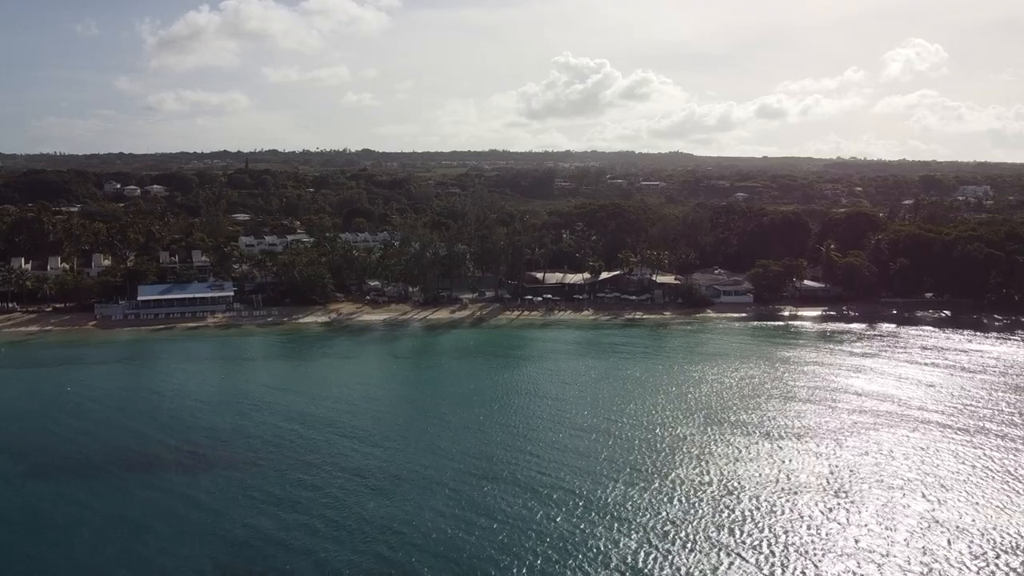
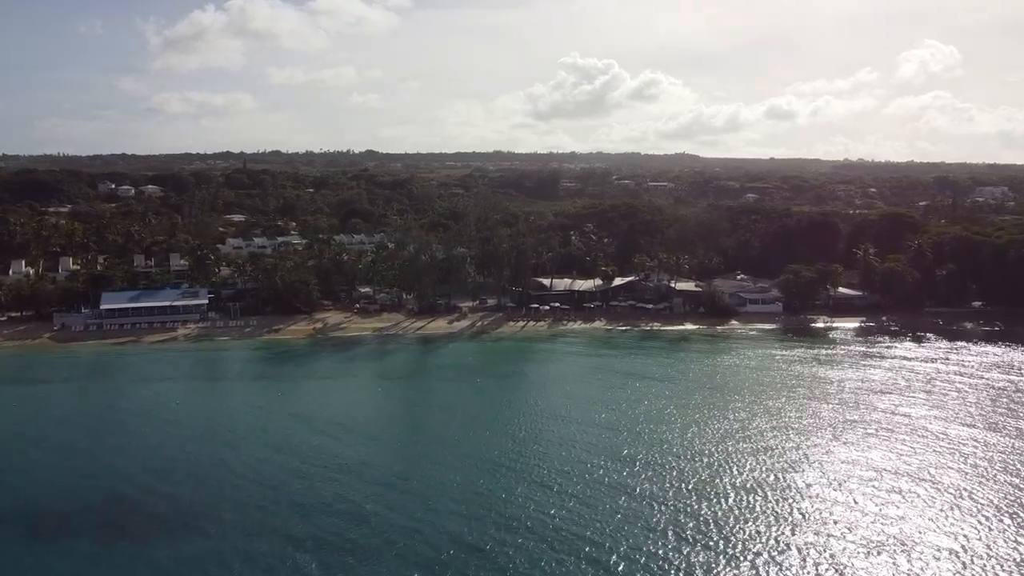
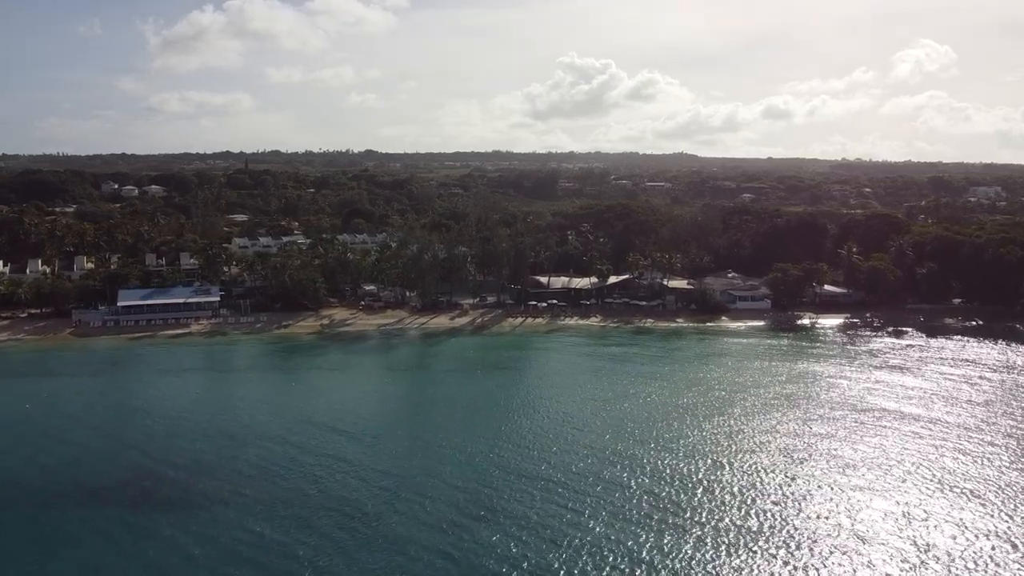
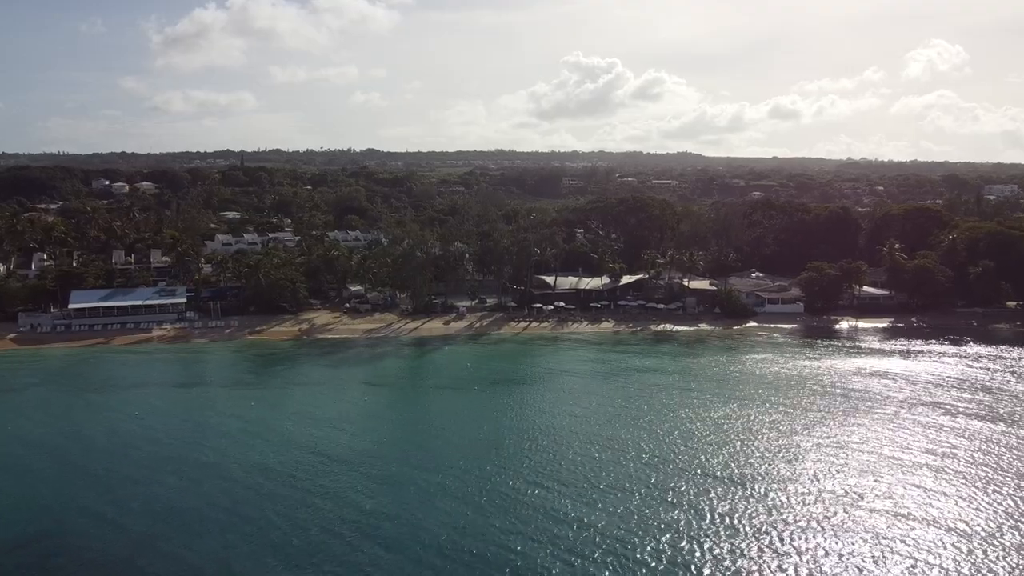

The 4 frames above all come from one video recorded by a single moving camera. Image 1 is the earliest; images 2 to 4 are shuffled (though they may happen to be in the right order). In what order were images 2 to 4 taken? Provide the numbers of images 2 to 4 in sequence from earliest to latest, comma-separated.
3, 2, 4
